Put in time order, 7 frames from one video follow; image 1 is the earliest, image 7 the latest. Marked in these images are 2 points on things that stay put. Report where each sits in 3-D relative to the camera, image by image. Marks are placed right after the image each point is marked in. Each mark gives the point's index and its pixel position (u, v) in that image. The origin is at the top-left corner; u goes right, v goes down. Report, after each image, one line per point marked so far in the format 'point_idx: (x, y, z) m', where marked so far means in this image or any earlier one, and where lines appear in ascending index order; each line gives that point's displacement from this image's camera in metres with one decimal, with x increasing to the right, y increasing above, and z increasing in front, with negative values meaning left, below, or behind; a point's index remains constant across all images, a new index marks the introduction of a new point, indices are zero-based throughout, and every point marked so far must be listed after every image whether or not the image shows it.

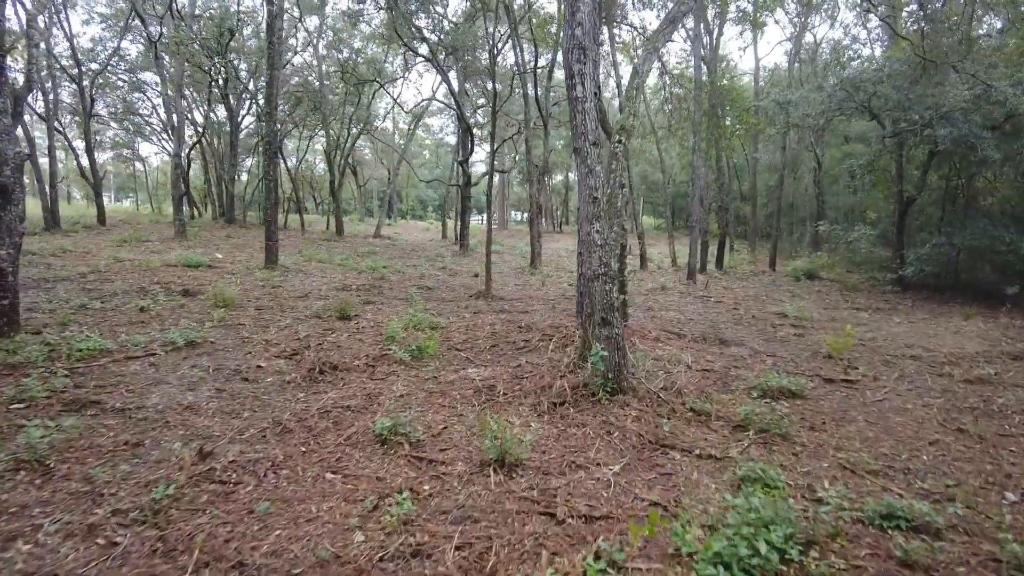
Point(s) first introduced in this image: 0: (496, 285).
0: (-0.2, 0.0, +10.6) m
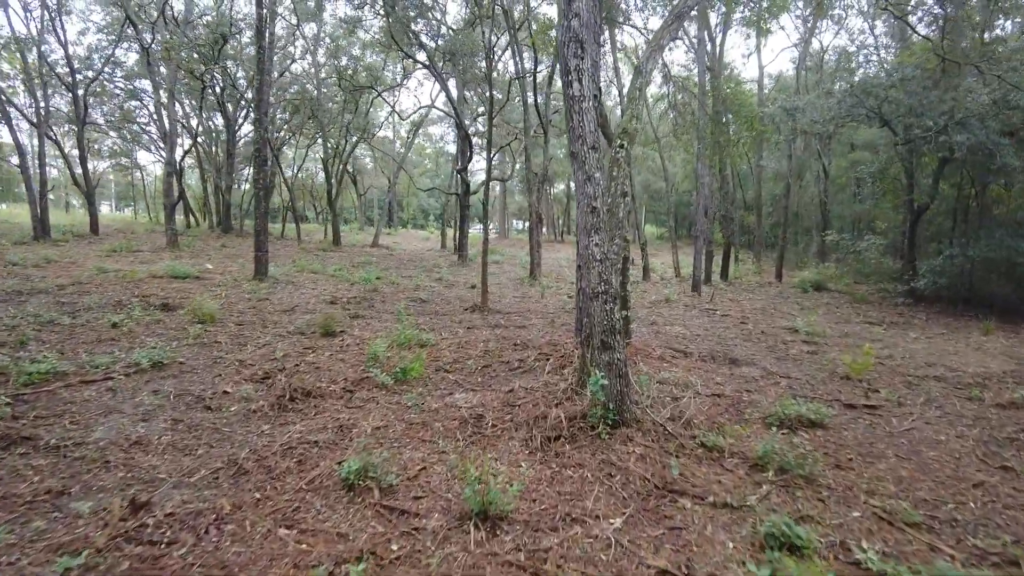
0: (-0.3, -0.2, +10.2) m
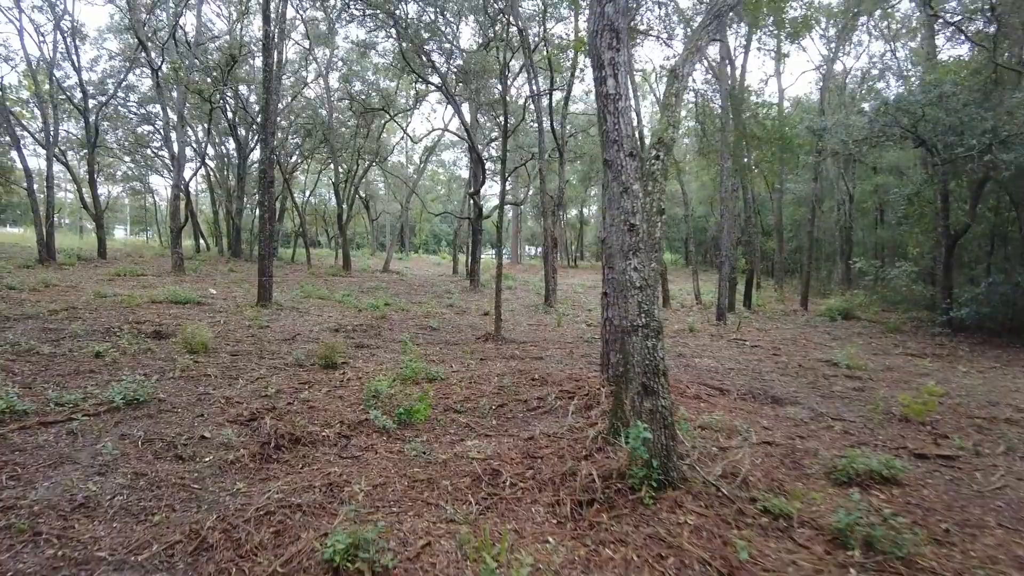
0: (-0.1, -0.6, +9.7) m
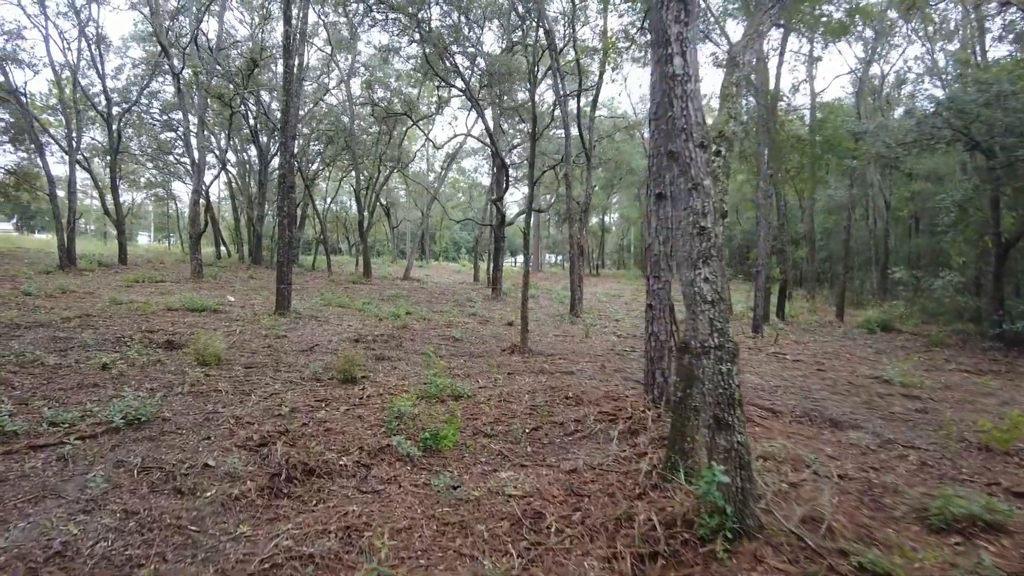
0: (+0.3, -0.7, +9.2) m
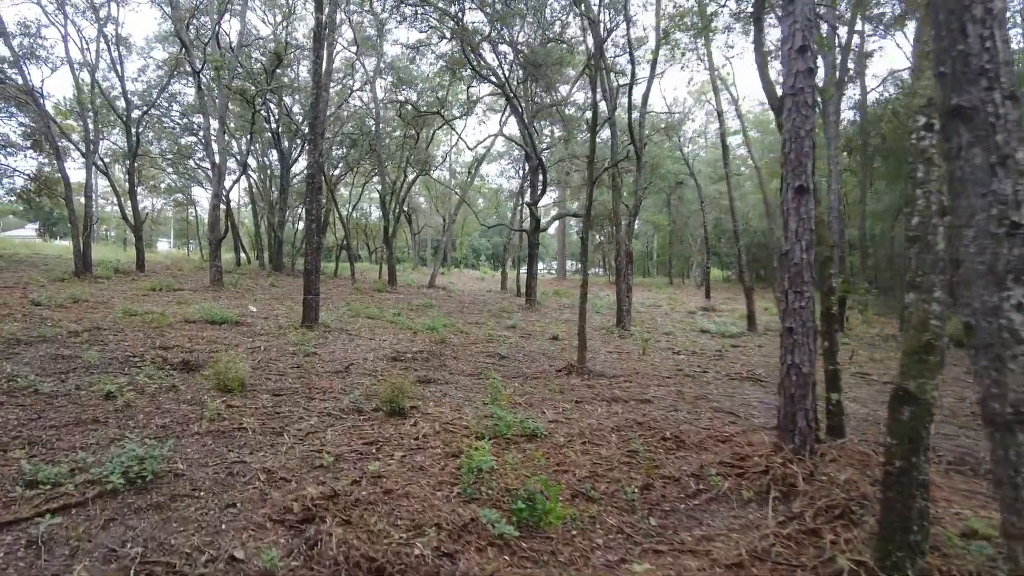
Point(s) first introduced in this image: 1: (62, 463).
0: (+1.0, -0.8, +8.3) m
1: (-2.1, -0.8, +3.0) m
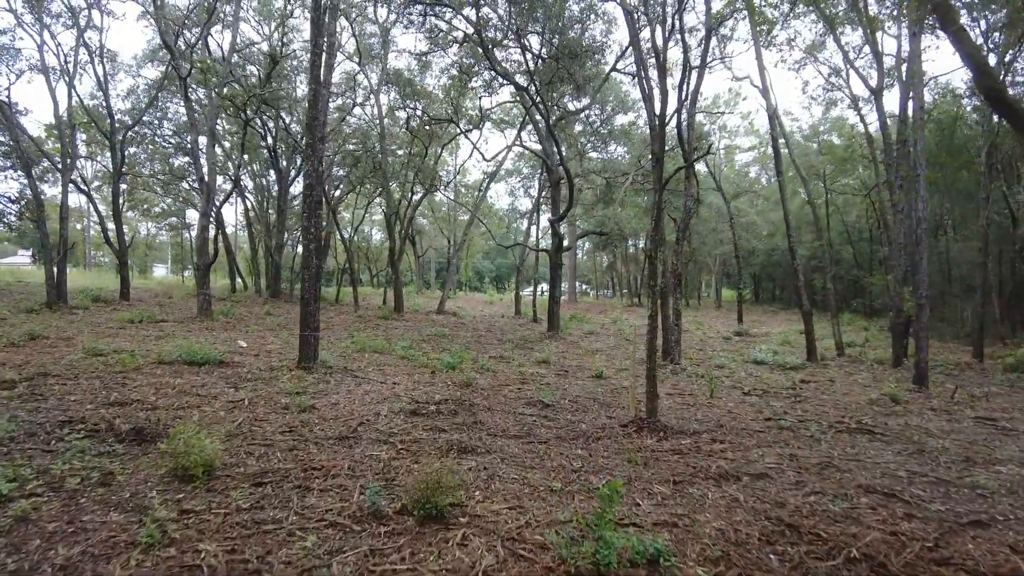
0: (+1.4, -1.1, +6.8) m
1: (-1.6, -1.0, +1.6) m
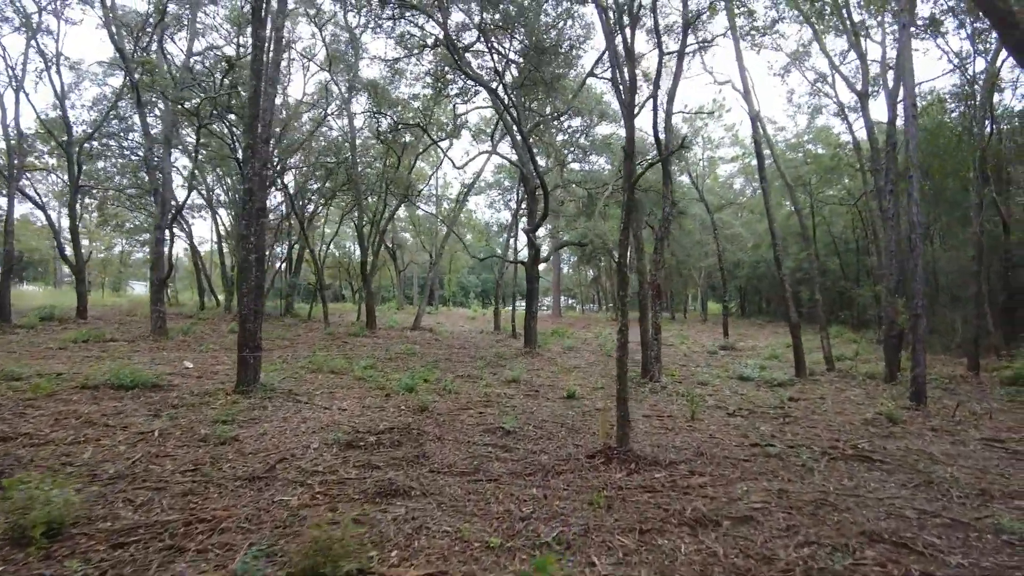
0: (+1.0, -1.3, +6.1) m
1: (-1.9, -1.0, +0.8) m
